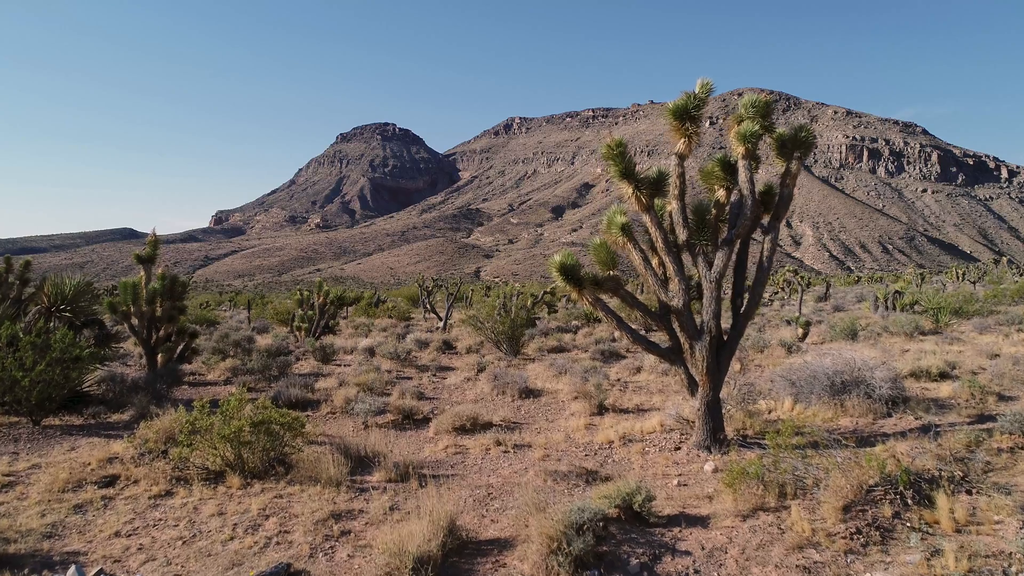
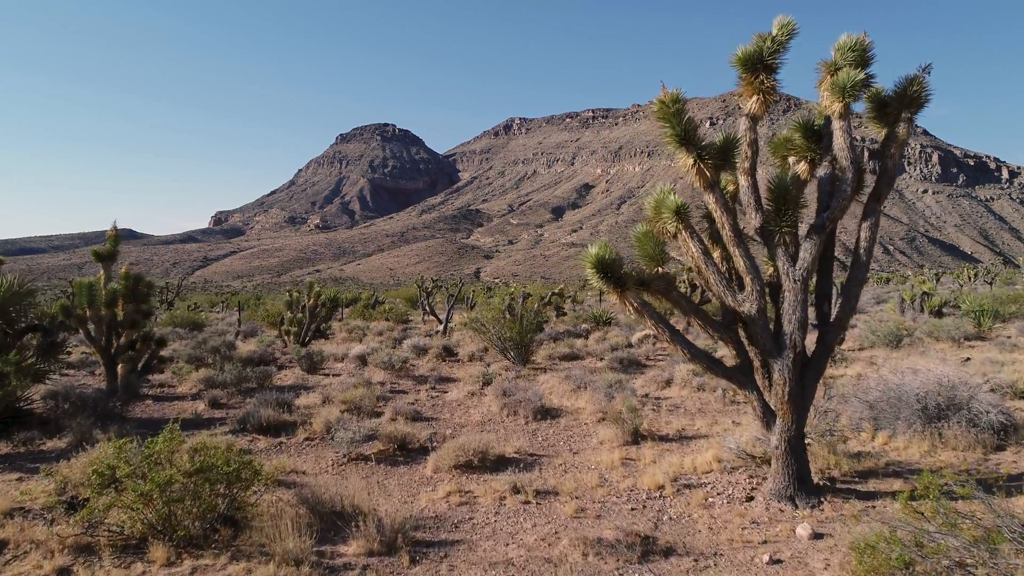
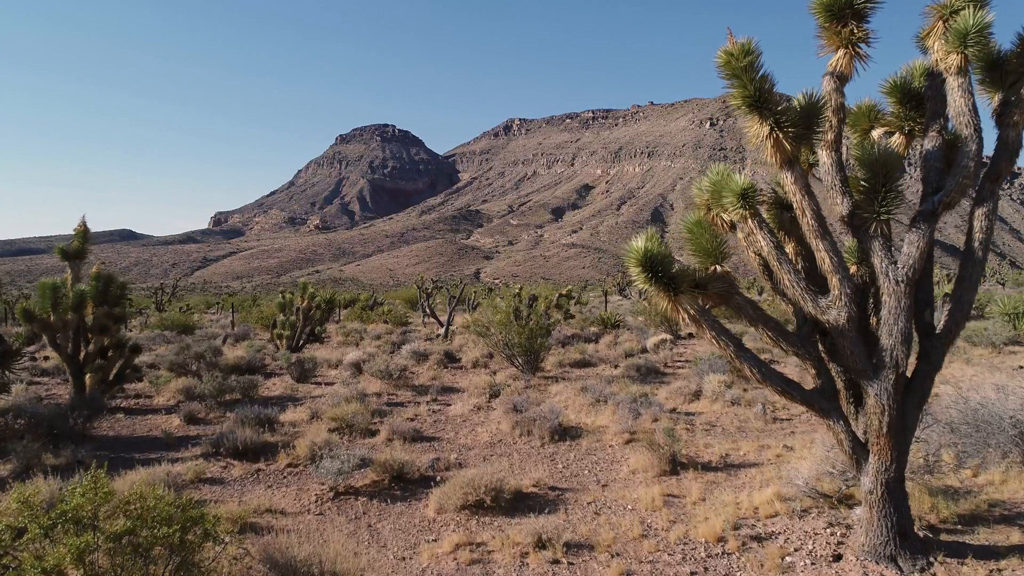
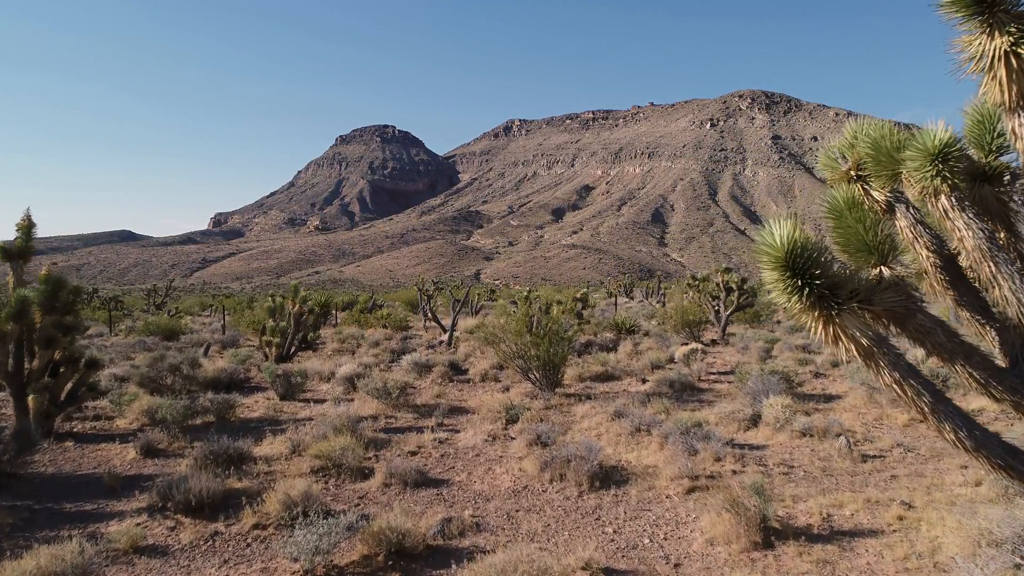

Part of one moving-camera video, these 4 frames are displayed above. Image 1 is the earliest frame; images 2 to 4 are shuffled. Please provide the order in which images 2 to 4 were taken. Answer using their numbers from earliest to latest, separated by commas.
2, 3, 4
